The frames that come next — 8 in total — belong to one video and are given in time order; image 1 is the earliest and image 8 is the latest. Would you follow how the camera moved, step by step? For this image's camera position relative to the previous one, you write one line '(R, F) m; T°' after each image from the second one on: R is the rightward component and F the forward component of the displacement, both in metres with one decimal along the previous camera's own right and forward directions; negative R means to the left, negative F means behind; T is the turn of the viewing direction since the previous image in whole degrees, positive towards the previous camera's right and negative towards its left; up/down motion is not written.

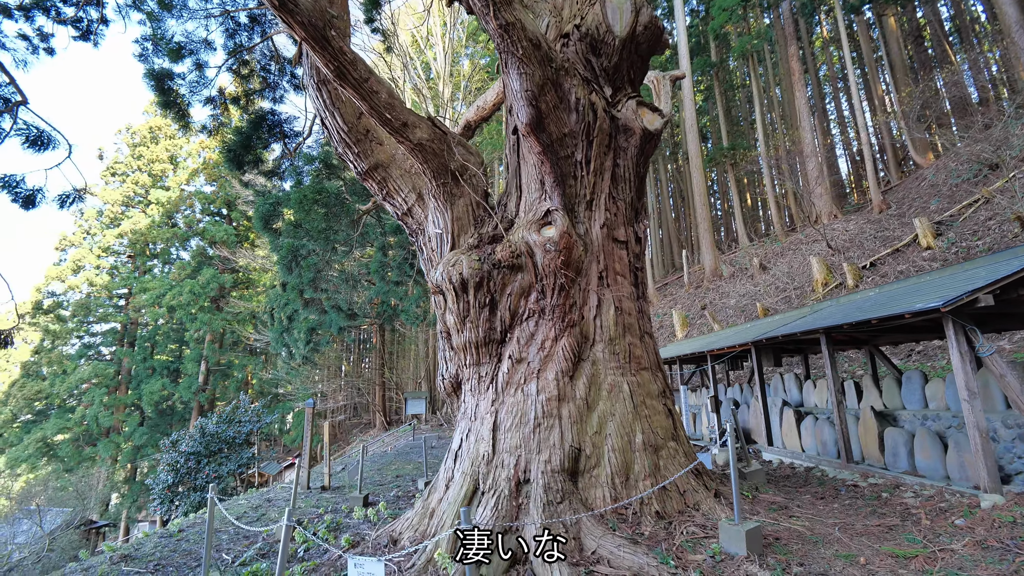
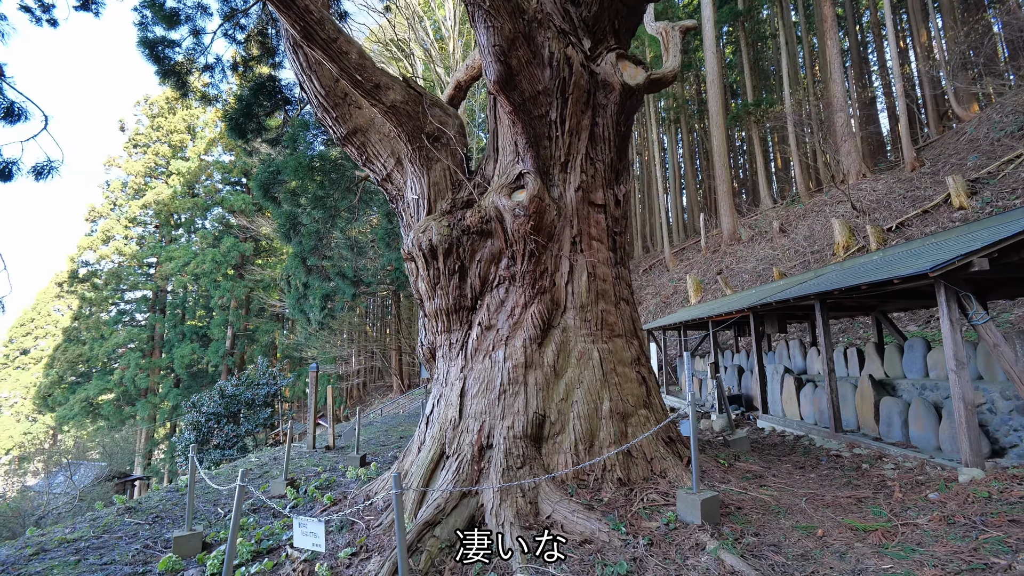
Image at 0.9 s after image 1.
(+0.4, +0.1) m; -3°
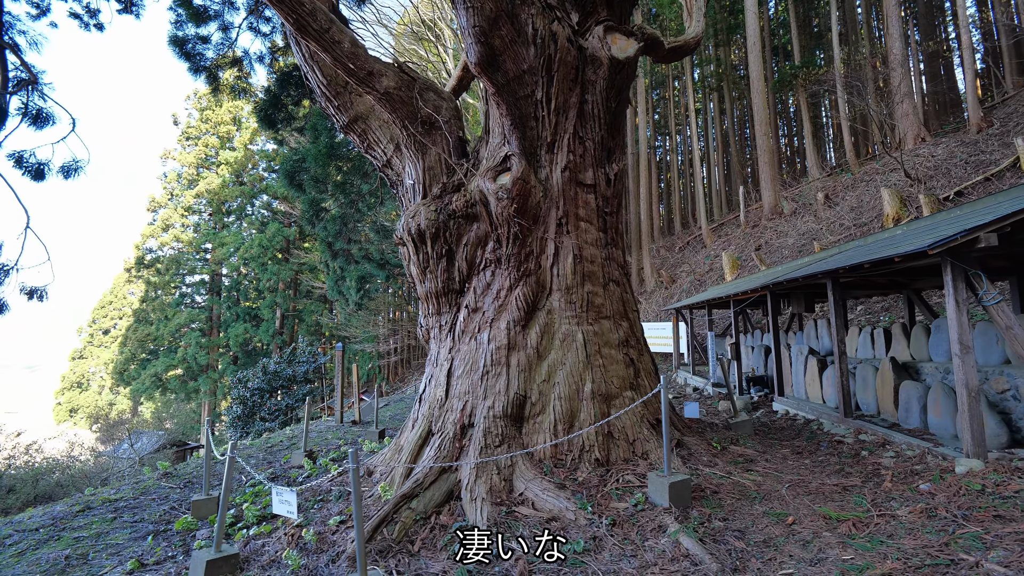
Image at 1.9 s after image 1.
(+0.5, 0.0) m; -6°
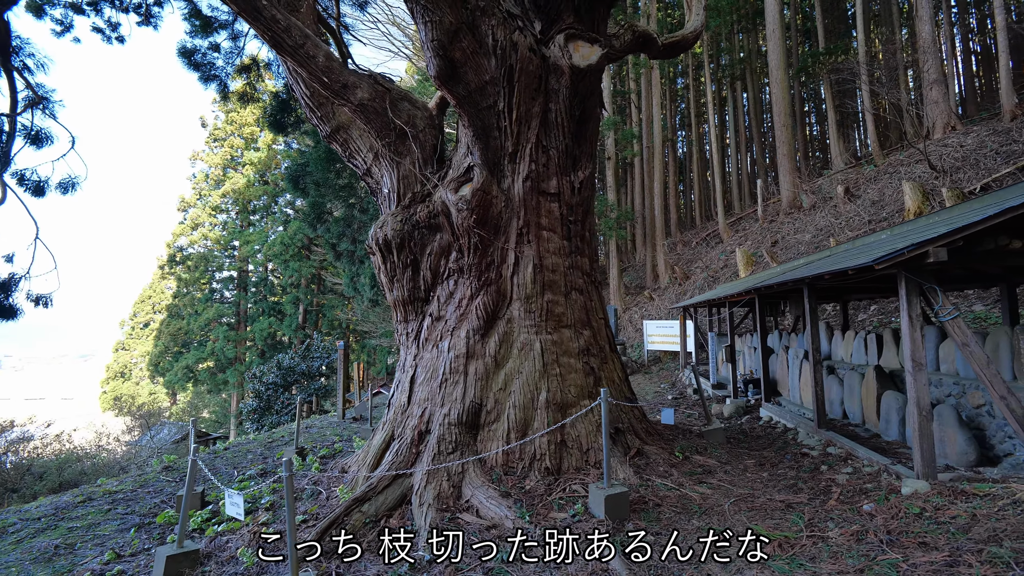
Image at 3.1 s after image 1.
(+0.5, 0.0) m; -4°
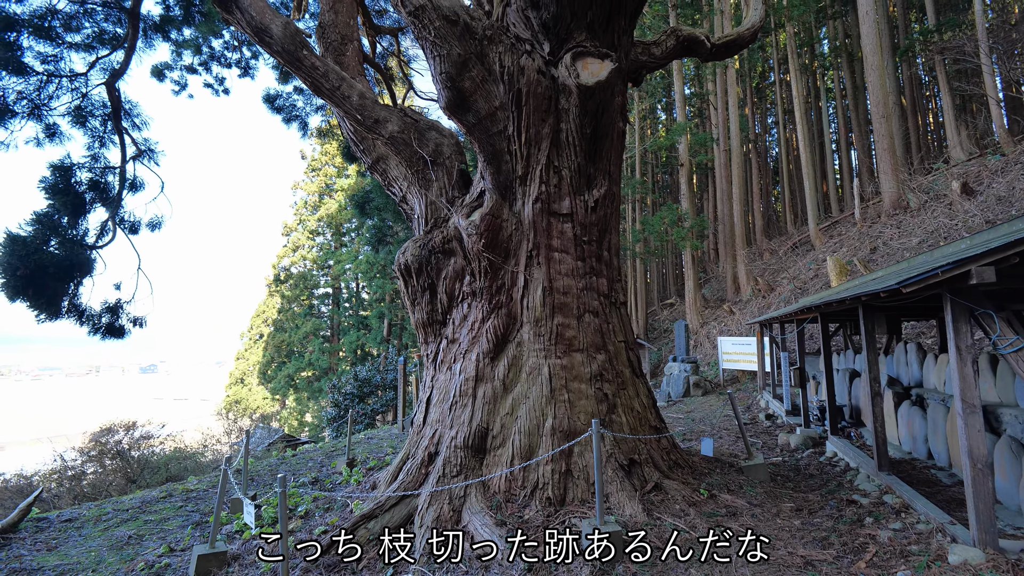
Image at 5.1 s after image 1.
(+0.6, +0.1) m; -11°
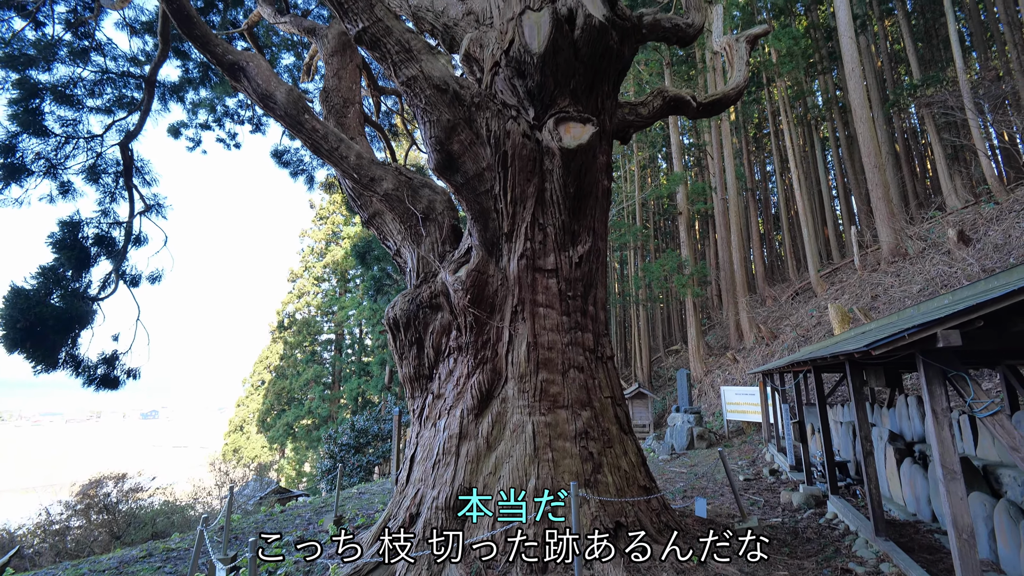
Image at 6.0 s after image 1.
(+0.2, 0.0) m; -1°
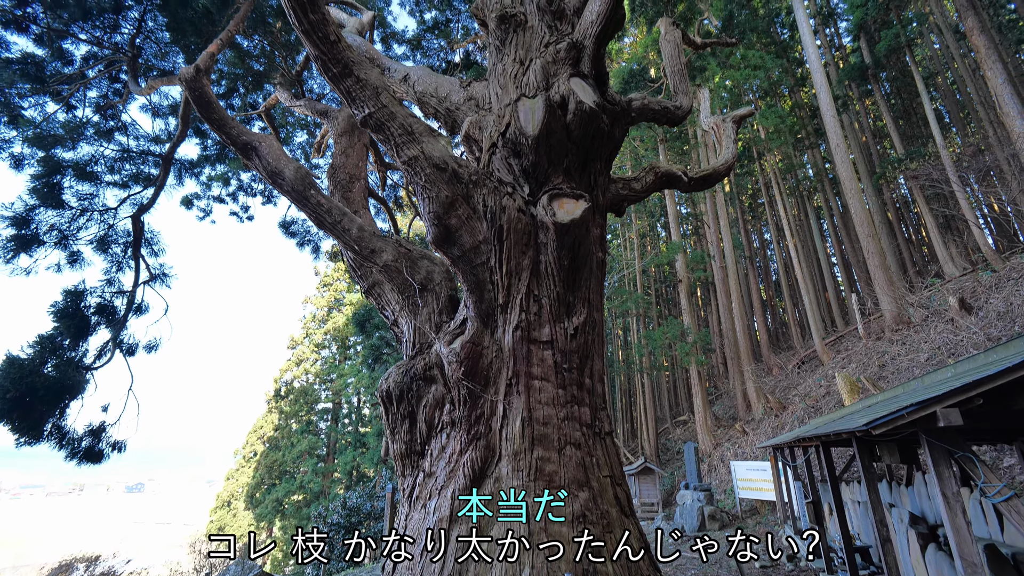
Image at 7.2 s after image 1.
(+0.1, 0.0) m; 0°
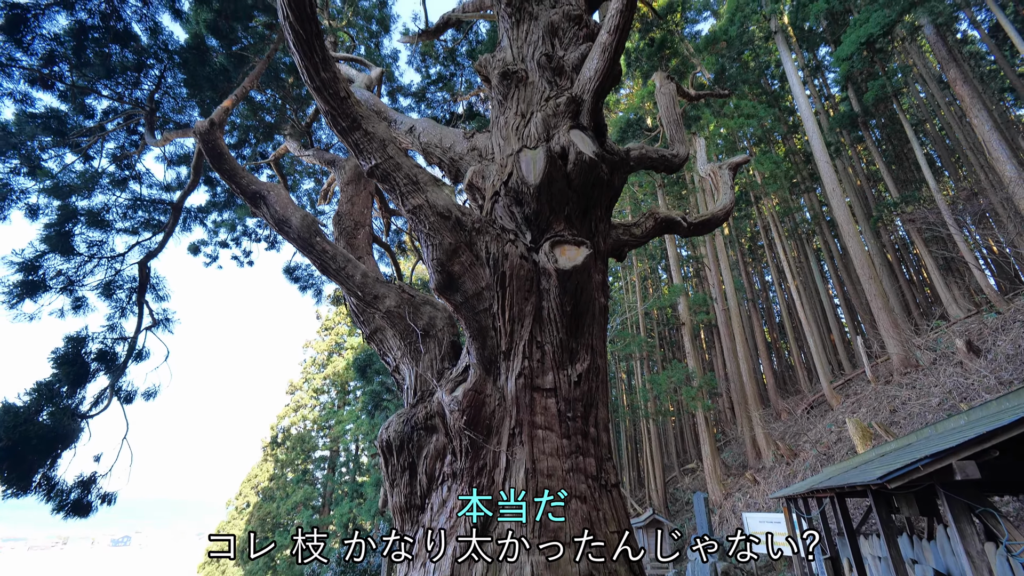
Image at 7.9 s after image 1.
(0.0, 0.0) m; 0°
